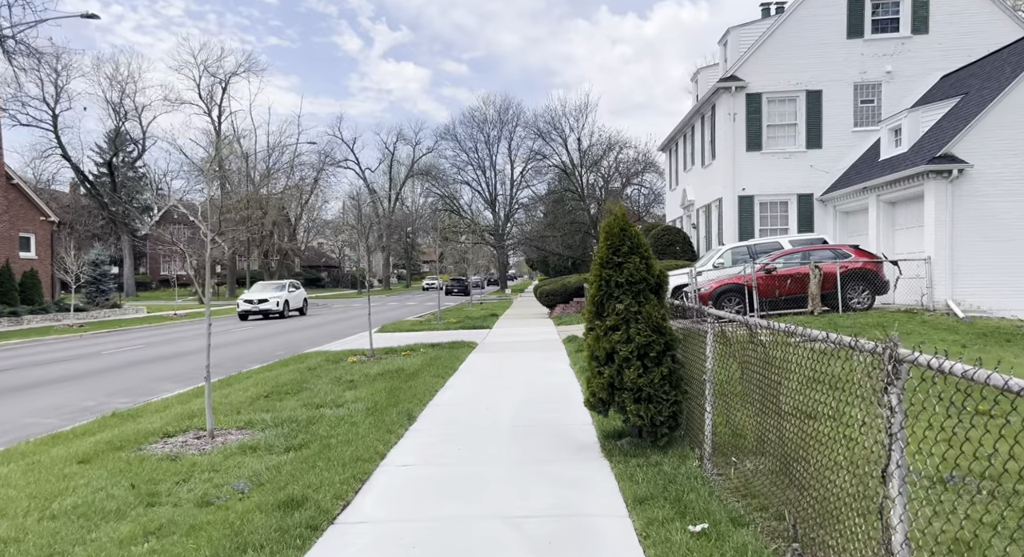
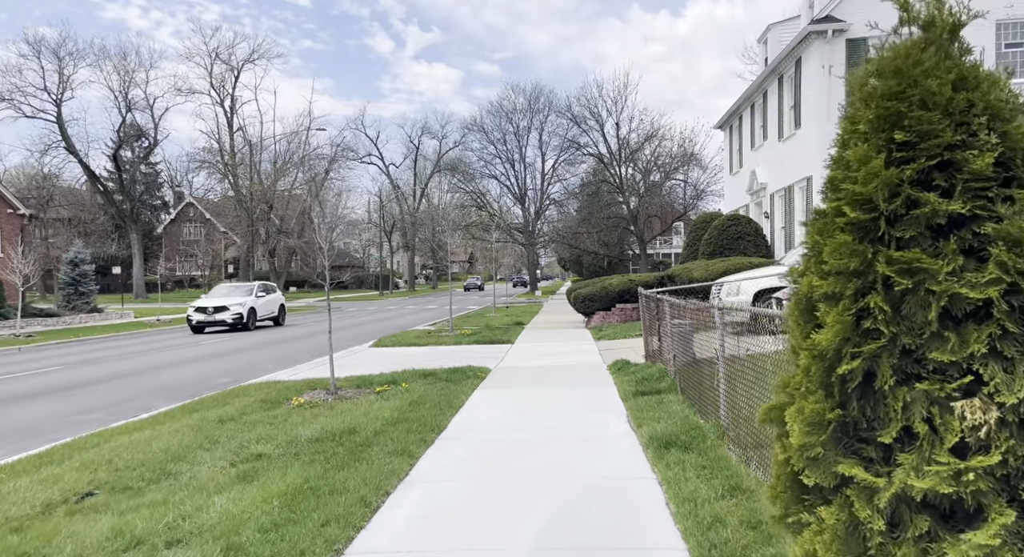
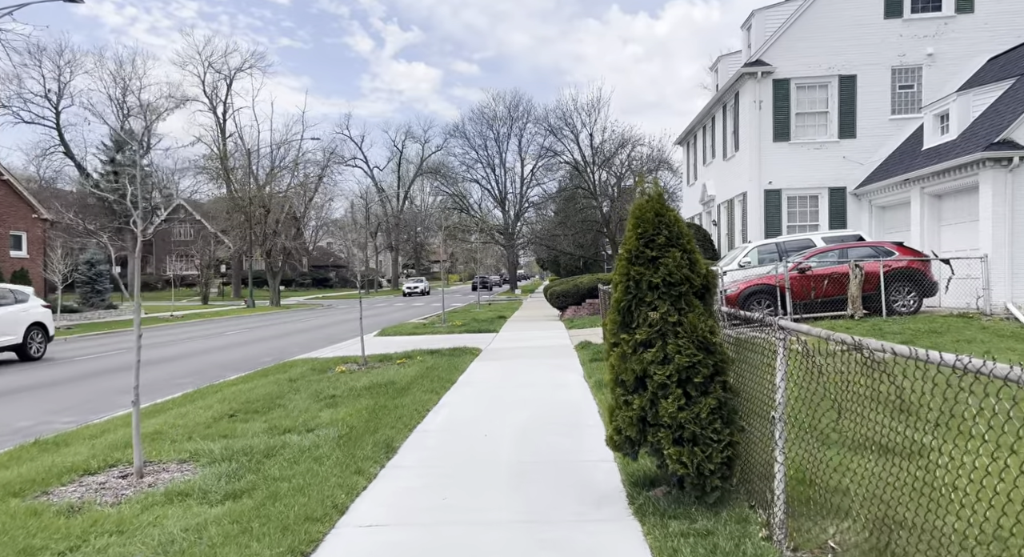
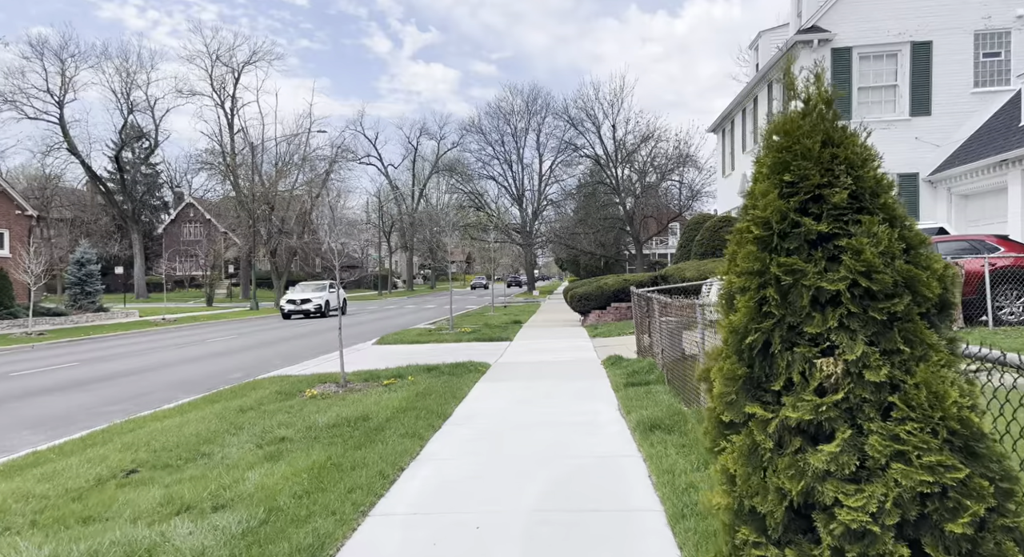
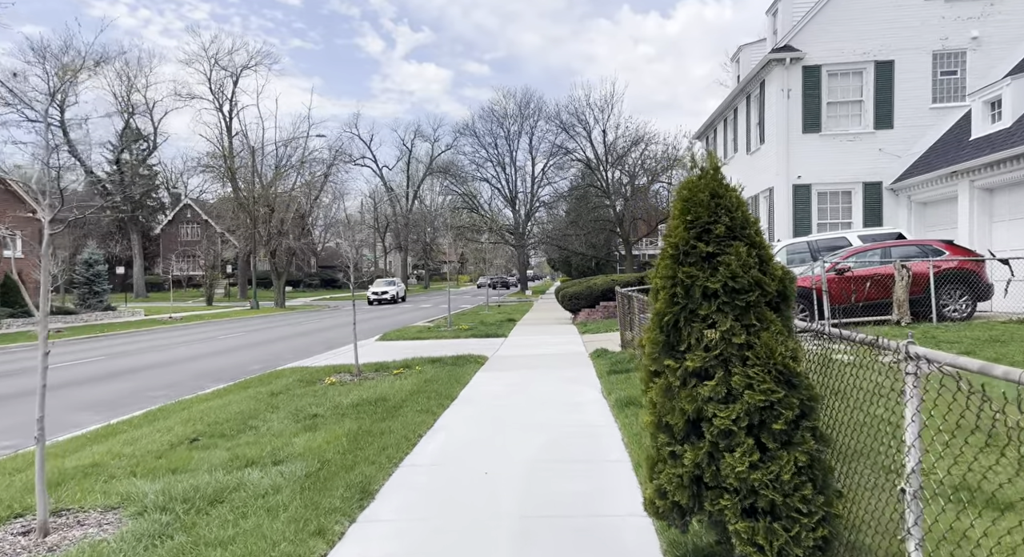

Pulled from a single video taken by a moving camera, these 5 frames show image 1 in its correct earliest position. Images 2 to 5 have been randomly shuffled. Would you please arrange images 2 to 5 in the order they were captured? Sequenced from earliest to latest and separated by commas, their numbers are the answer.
3, 5, 4, 2
